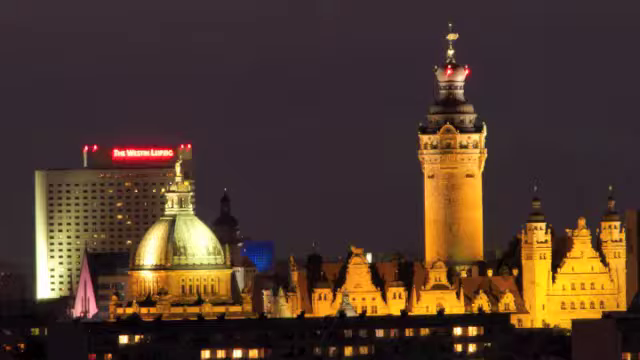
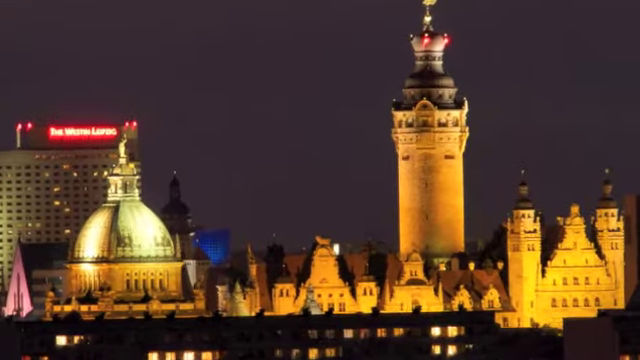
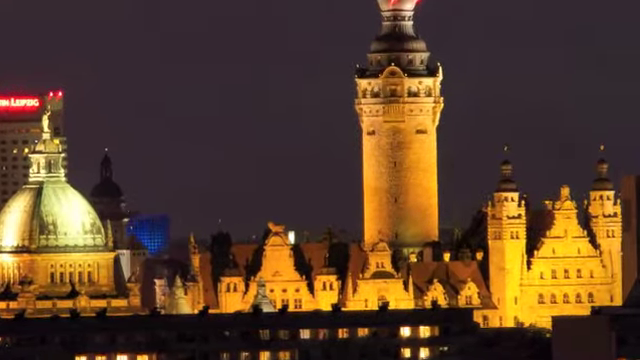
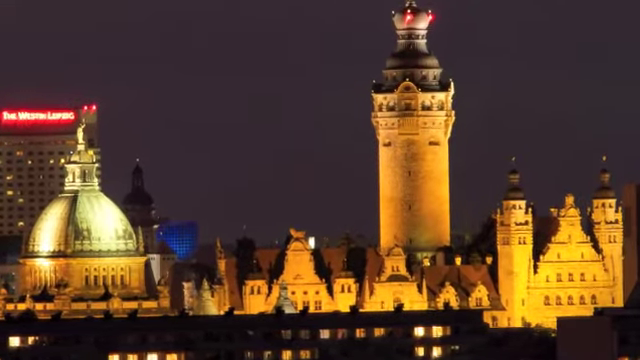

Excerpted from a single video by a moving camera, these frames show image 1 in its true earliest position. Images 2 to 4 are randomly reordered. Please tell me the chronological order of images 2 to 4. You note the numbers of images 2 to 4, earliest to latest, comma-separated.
2, 4, 3
